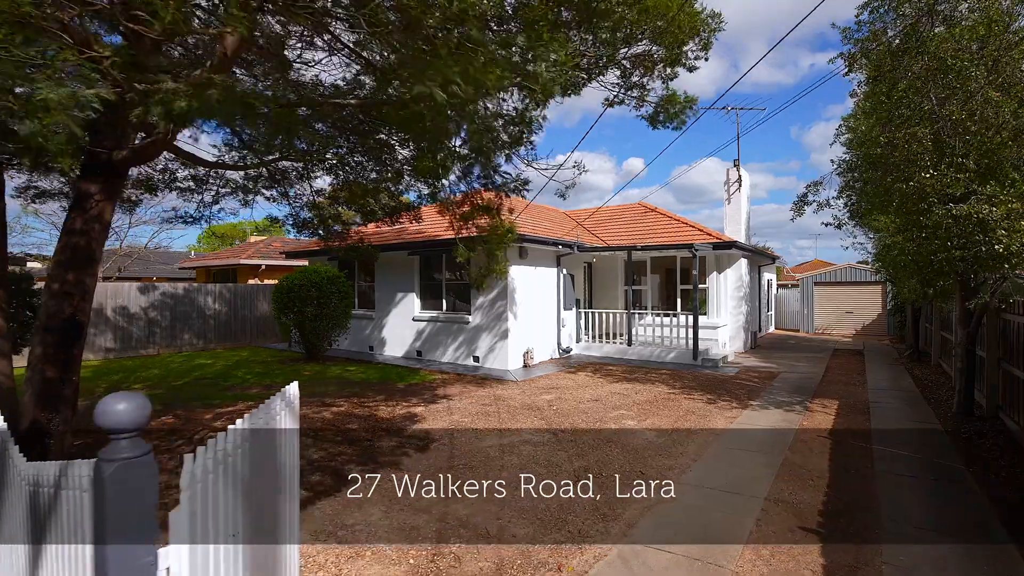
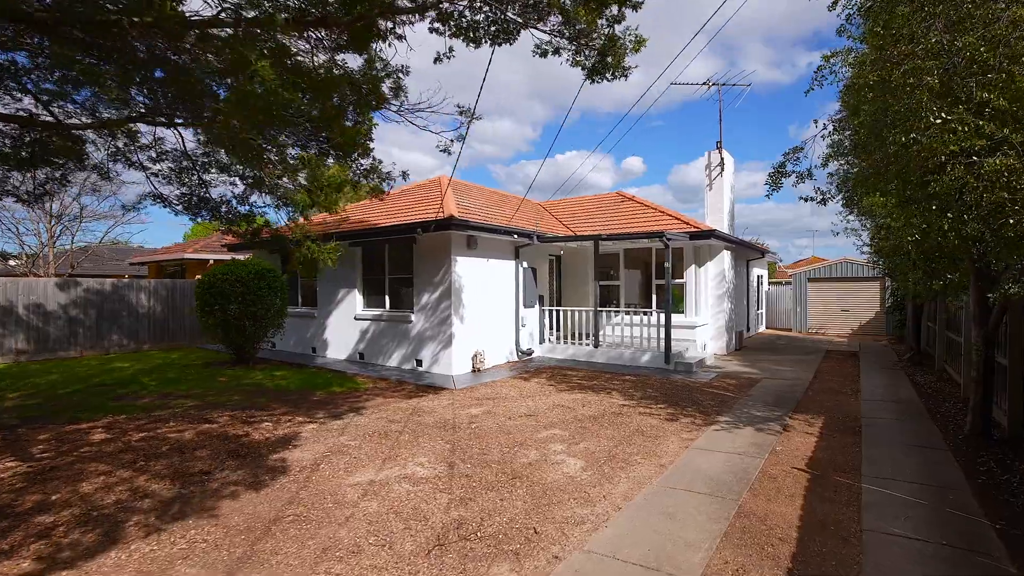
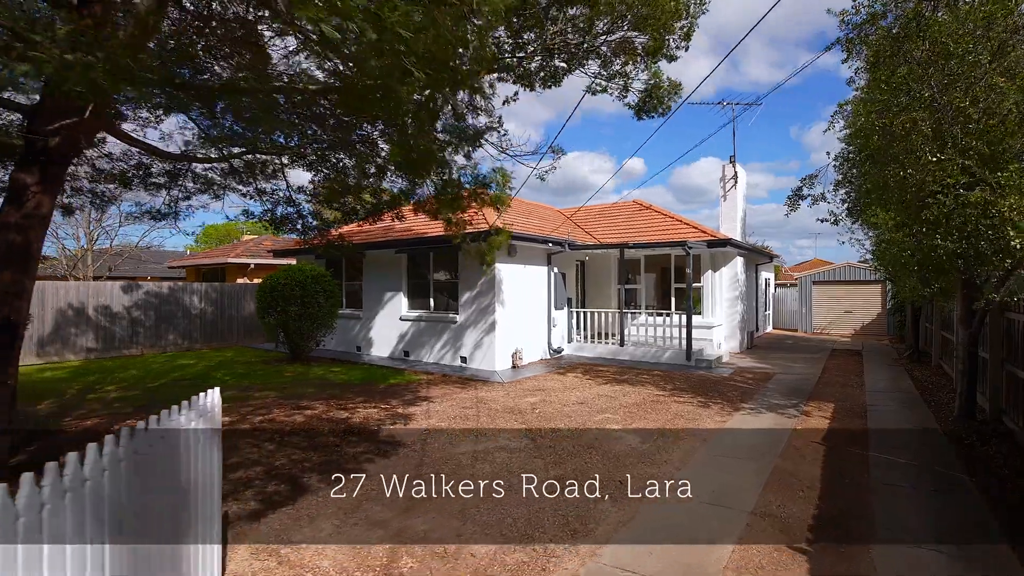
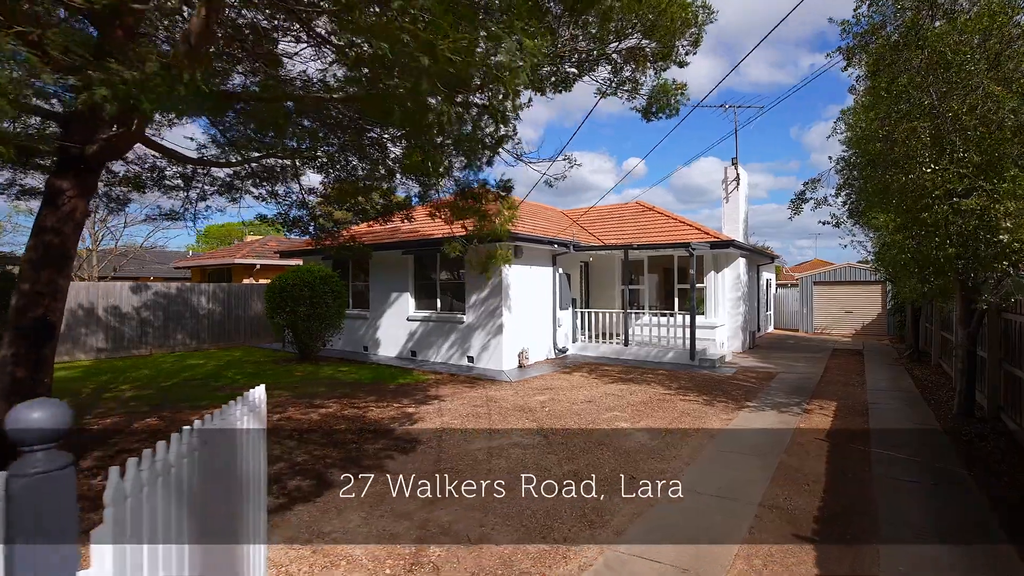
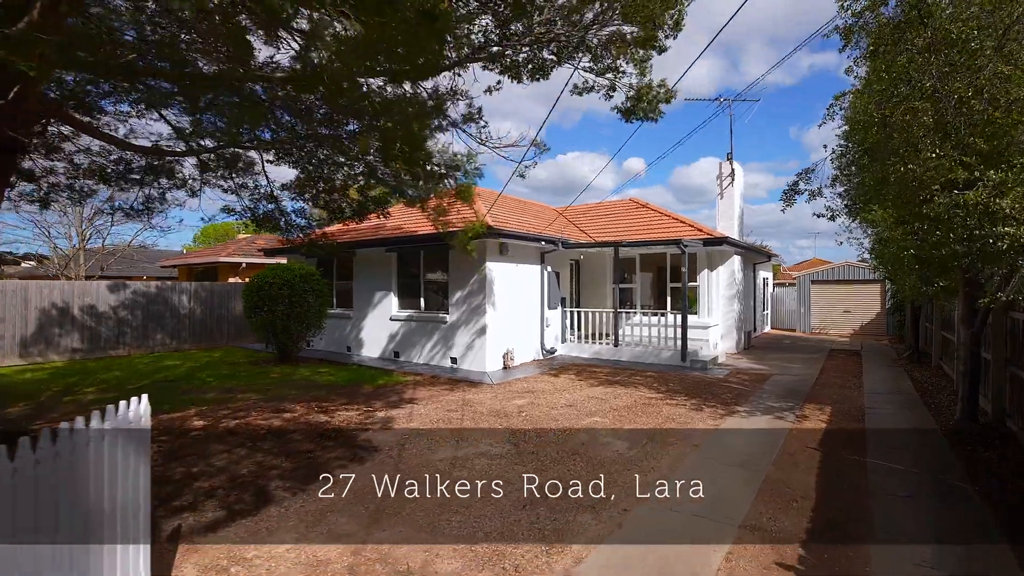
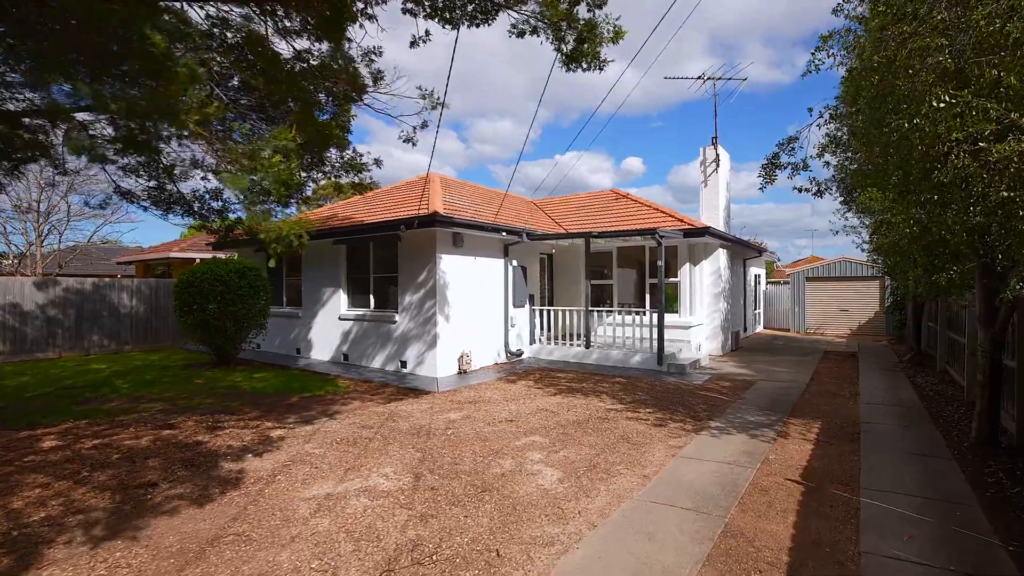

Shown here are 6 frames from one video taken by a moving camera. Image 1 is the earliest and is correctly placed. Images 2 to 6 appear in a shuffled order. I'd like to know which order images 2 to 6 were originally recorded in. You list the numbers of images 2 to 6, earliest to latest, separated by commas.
4, 3, 5, 2, 6
